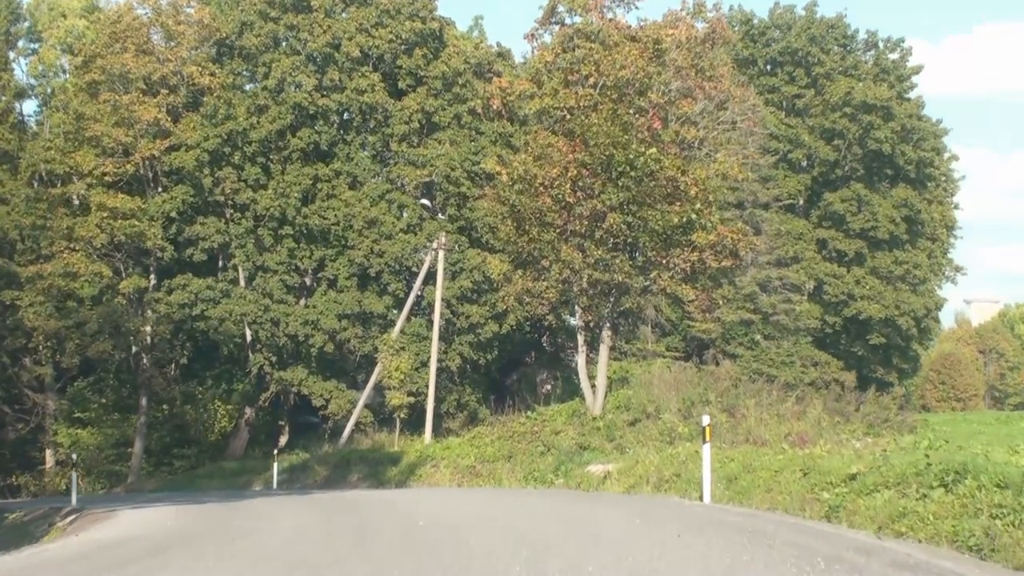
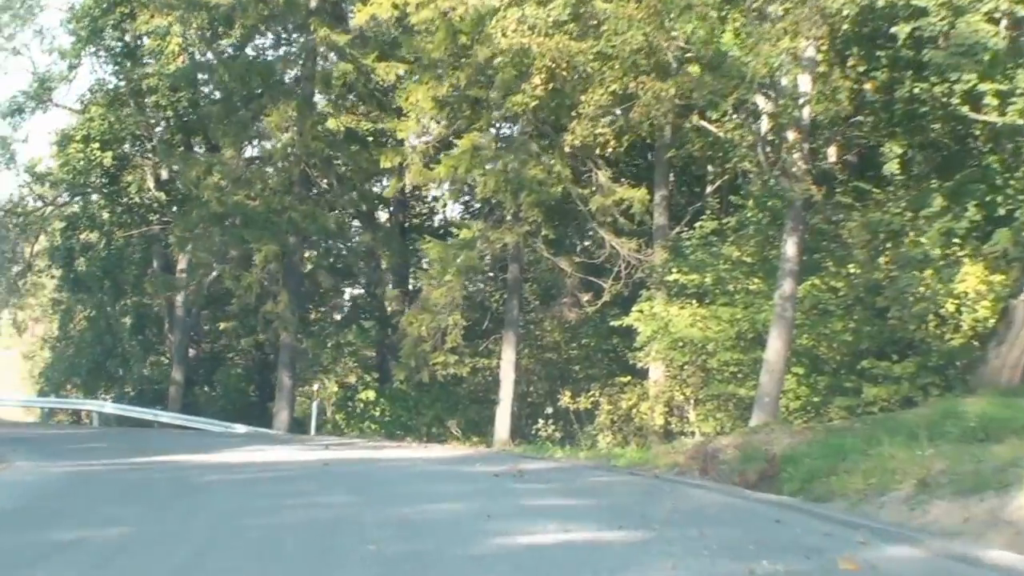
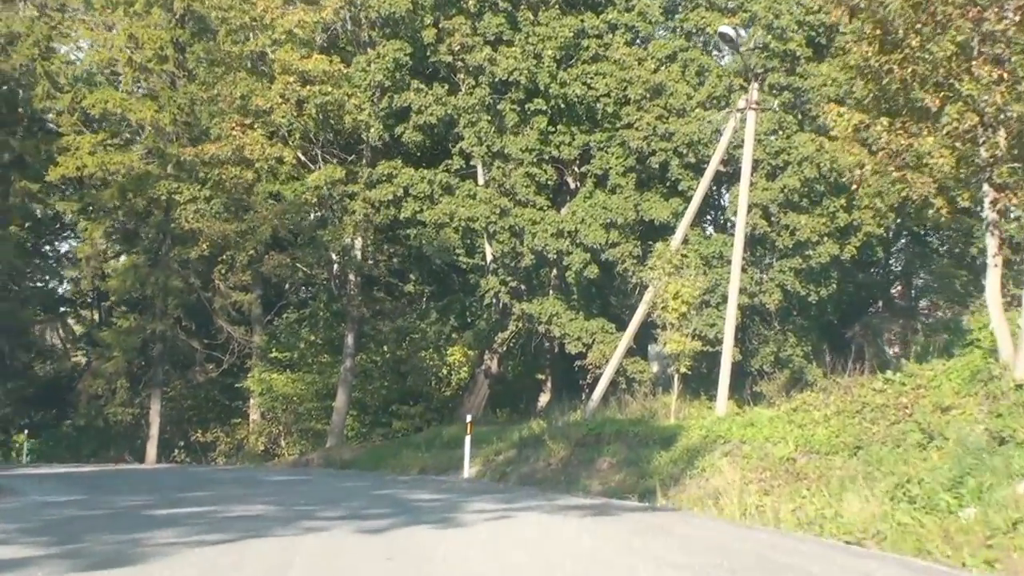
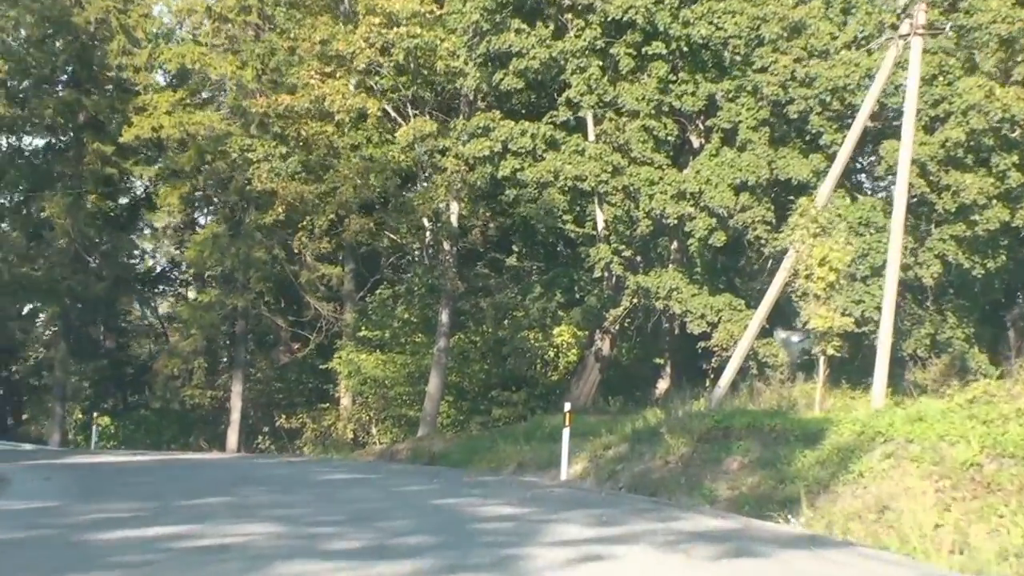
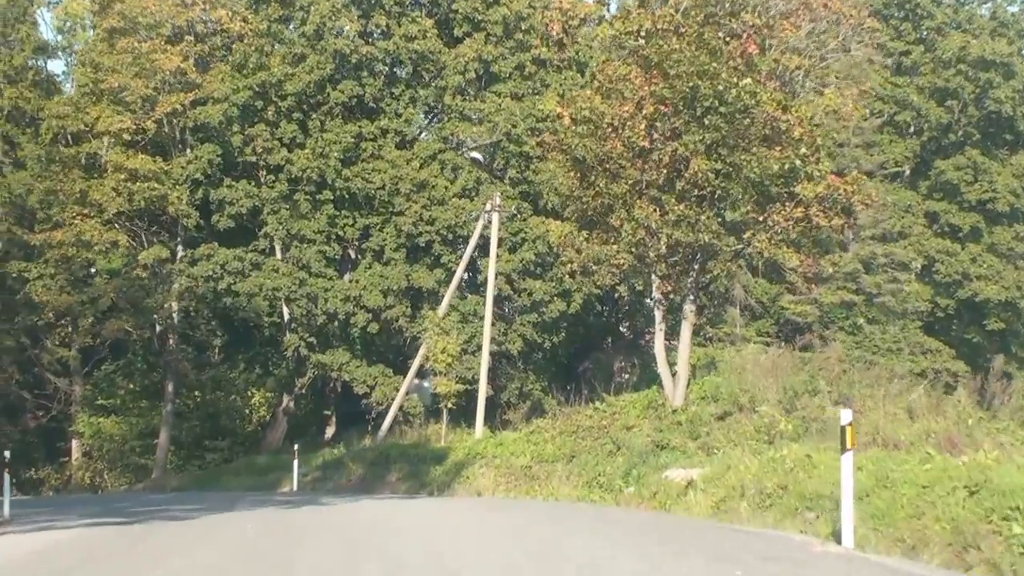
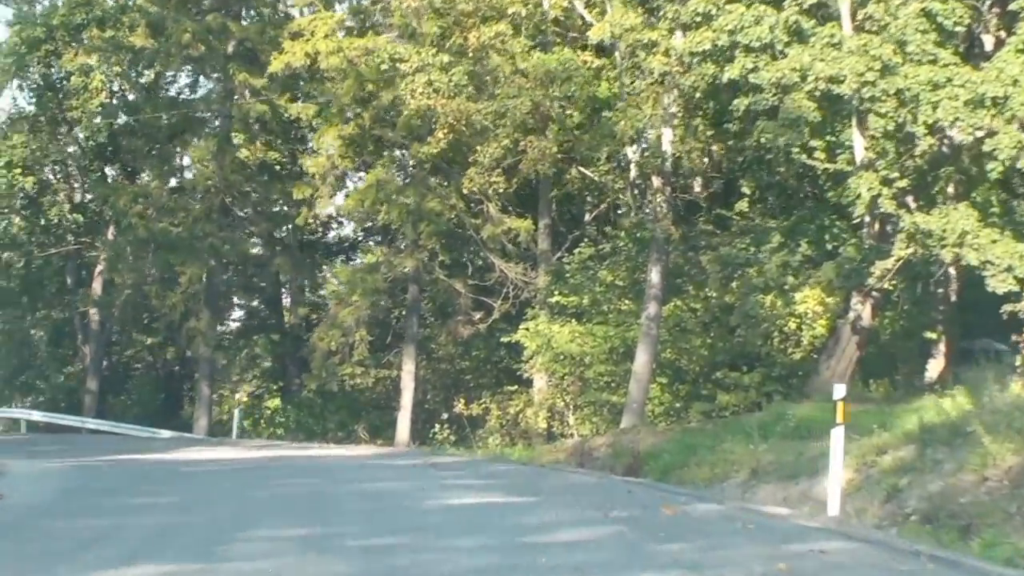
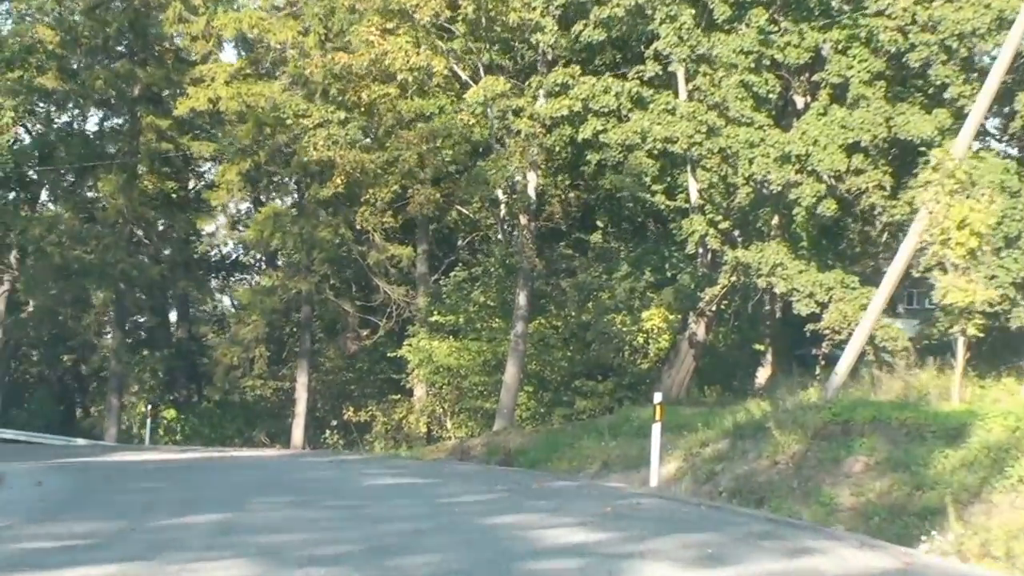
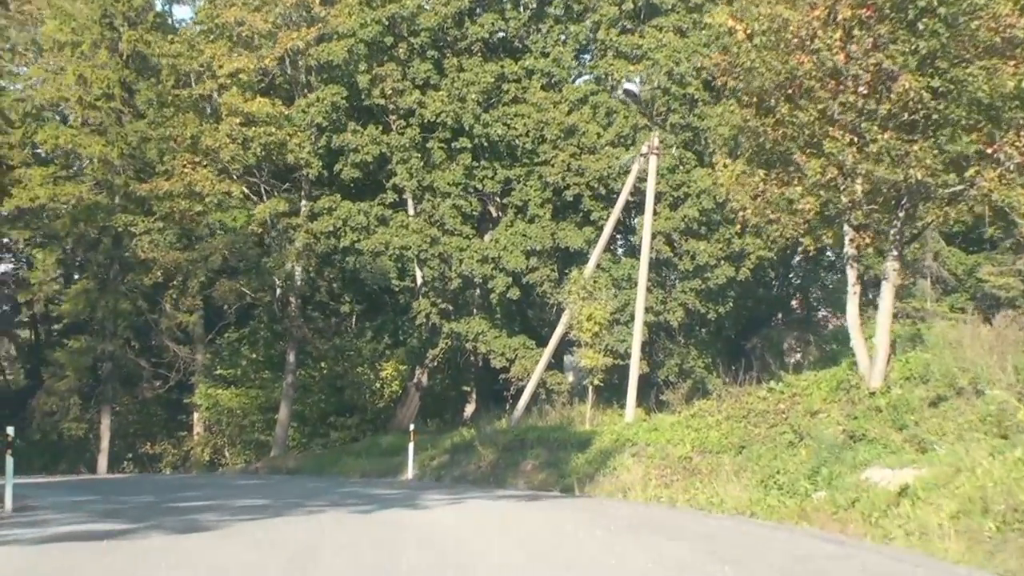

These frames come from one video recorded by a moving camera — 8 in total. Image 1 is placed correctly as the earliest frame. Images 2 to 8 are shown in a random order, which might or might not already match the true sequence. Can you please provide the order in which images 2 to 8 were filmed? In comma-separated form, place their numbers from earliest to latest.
5, 8, 3, 4, 7, 6, 2
